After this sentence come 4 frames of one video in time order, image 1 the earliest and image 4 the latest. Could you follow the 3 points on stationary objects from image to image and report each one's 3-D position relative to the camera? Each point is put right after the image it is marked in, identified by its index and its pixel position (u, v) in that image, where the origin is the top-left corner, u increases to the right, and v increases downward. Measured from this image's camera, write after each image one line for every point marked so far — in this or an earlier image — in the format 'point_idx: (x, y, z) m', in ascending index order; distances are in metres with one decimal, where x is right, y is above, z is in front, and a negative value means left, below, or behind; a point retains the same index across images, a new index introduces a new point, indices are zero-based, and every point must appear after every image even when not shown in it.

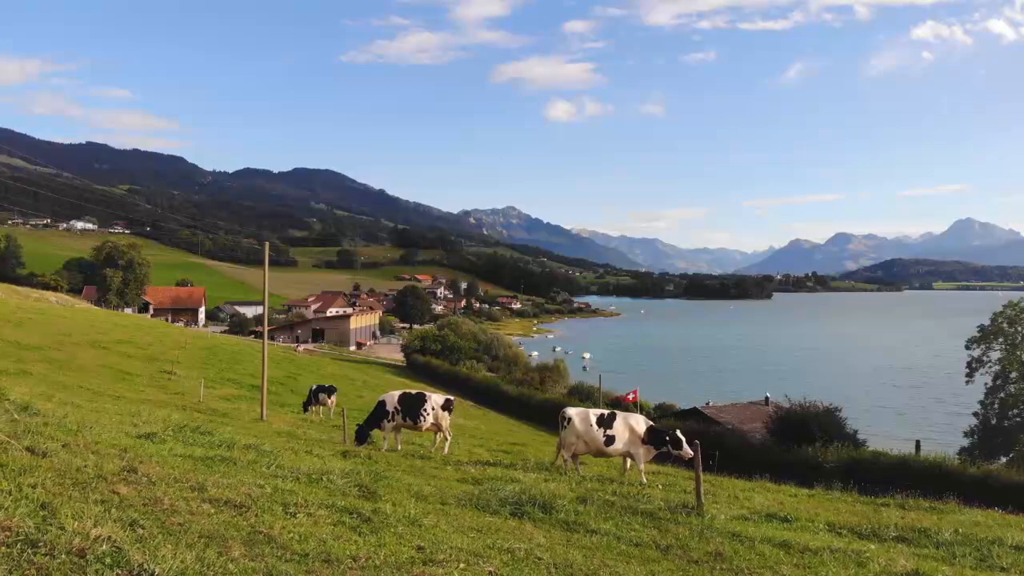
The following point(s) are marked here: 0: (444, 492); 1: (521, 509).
0: (-1.0, -3.2, +10.0) m
1: (+0.1, -3.1, +8.9) m
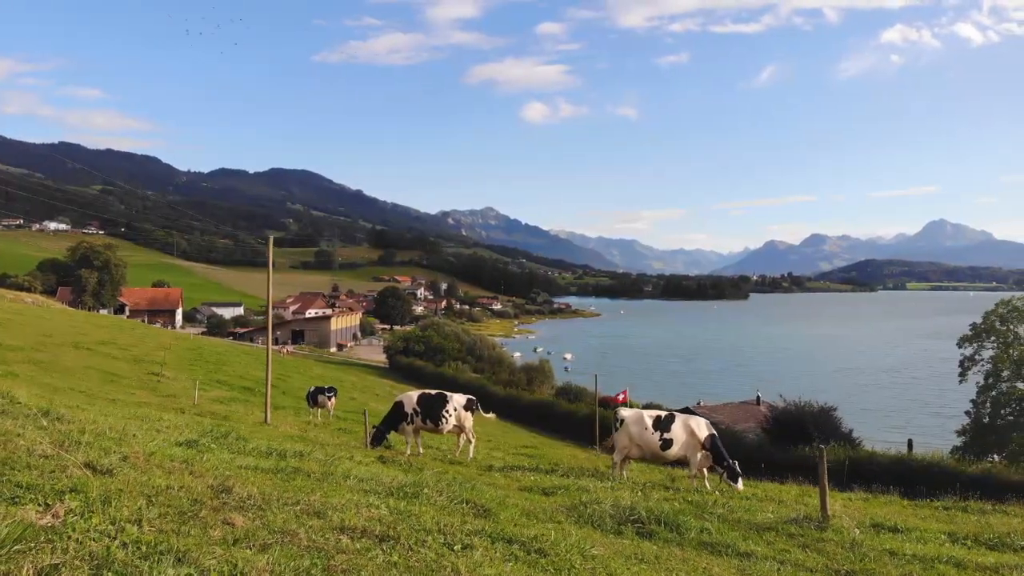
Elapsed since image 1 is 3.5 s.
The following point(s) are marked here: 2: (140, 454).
0: (+0.4, -3.0, +8.7) m
1: (+1.6, -2.9, +7.7) m
2: (-4.0, -1.8, +6.9) m
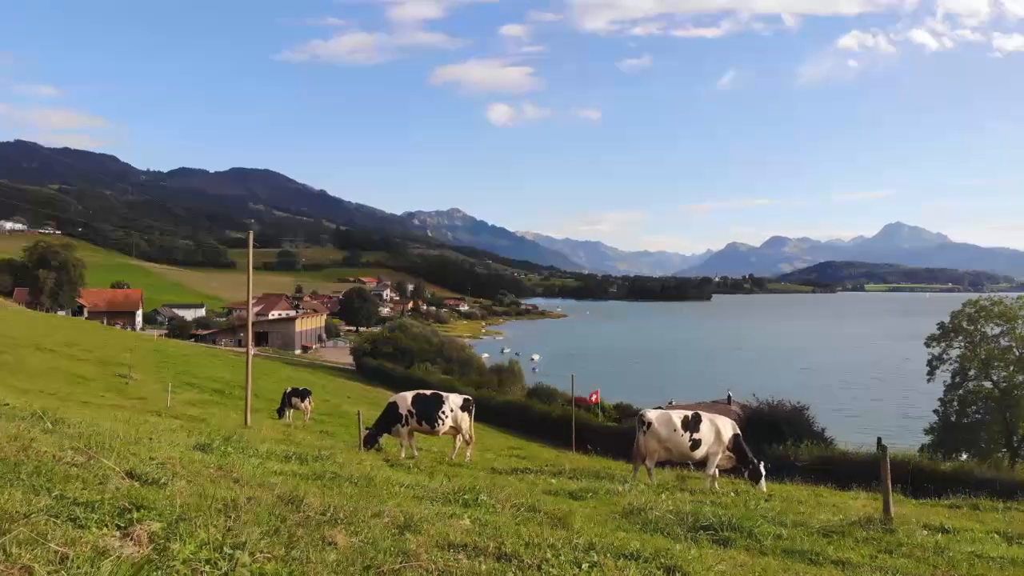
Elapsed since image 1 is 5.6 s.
0: (+1.1, -2.8, +8.1) m
1: (+2.3, -2.8, +7.1) m
2: (-3.3, -1.6, +6.1) m
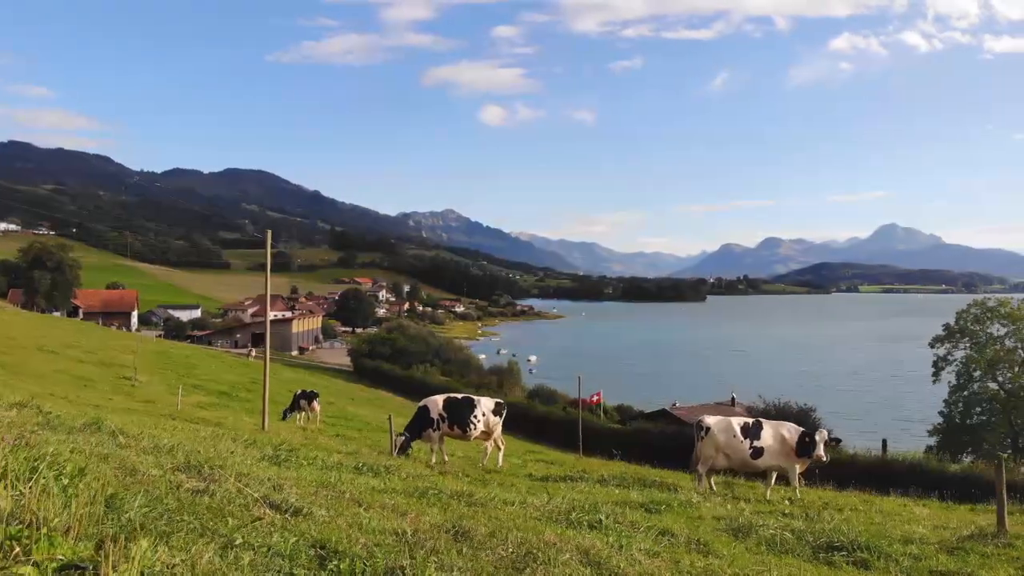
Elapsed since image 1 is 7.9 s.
0: (+2.3, -2.8, +7.5) m
1: (+3.5, -2.8, +6.6) m
2: (-2.1, -1.6, +5.5) m
